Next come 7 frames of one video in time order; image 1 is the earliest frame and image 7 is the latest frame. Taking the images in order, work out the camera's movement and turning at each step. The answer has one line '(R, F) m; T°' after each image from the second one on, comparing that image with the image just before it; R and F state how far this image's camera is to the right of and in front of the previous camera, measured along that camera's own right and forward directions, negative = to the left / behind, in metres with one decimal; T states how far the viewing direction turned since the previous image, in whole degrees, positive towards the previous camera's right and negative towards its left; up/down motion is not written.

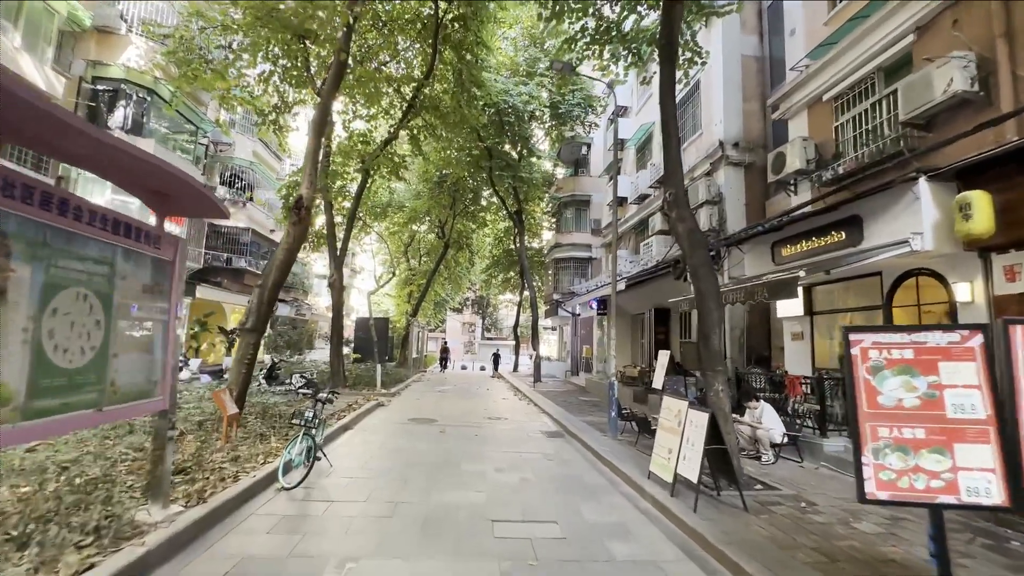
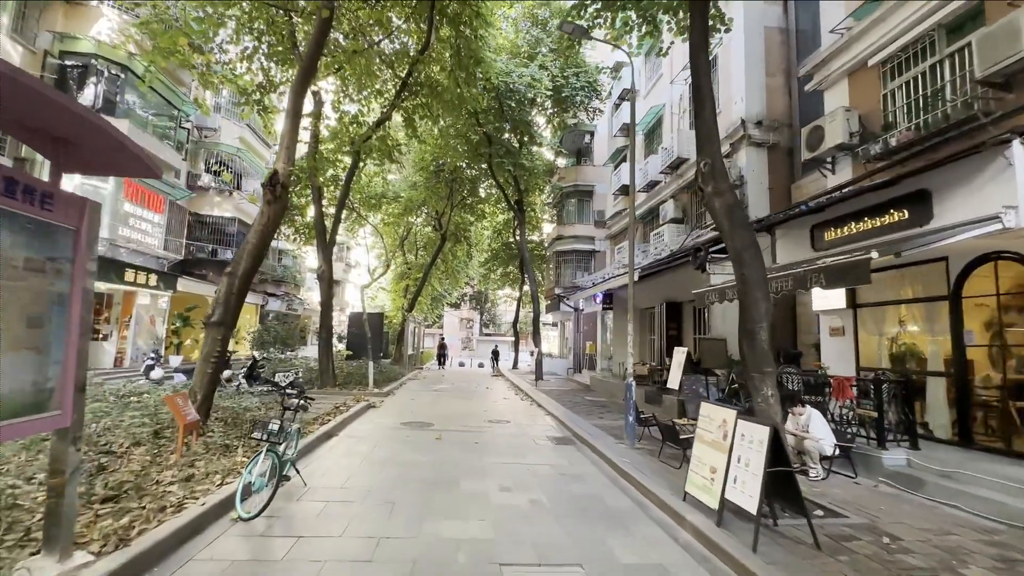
(-0.1, +0.9) m; 0°
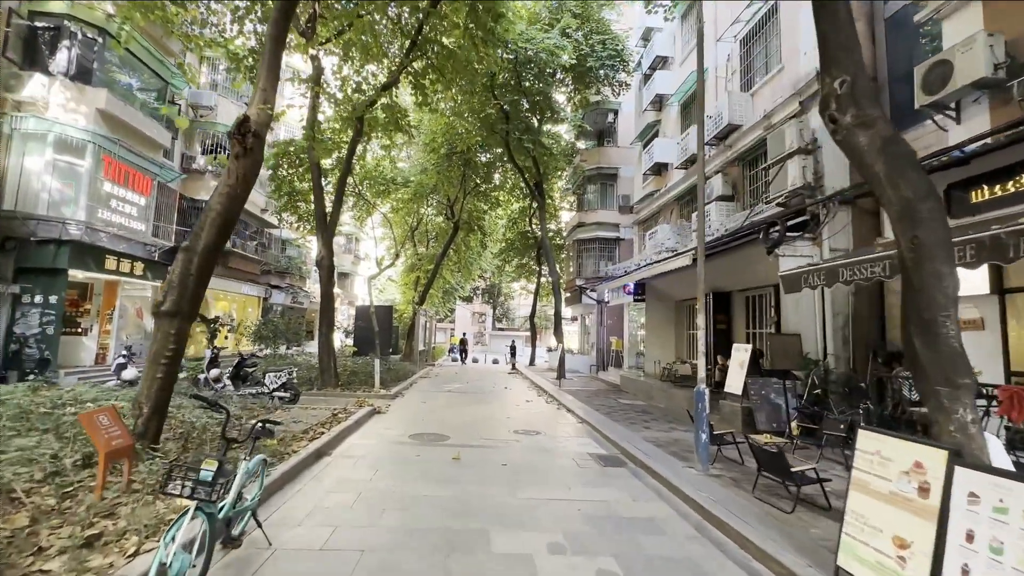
(-0.3, +1.6) m; -1°
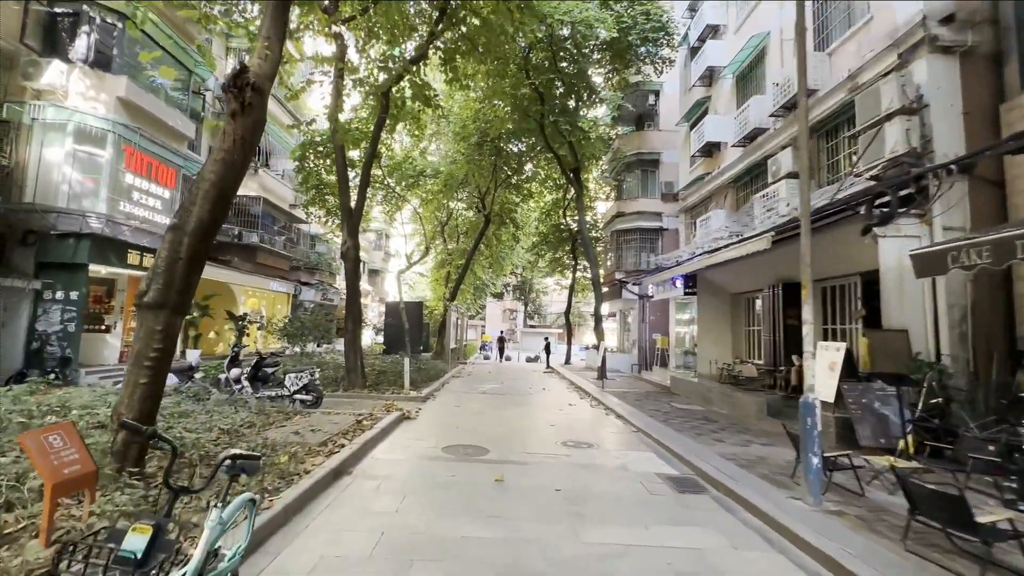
(-0.3, +1.1) m; -4°
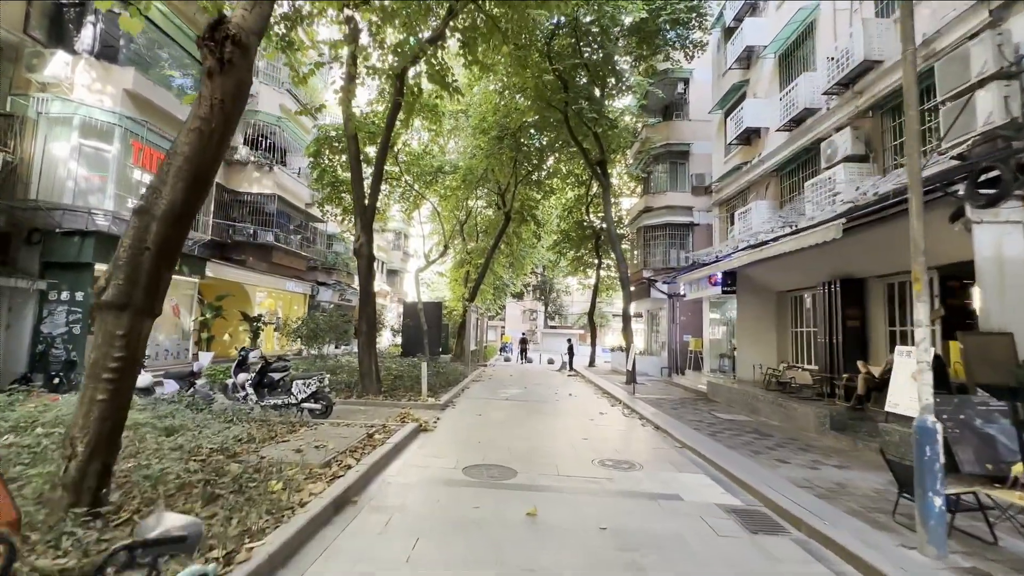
(-0.1, +0.8) m; -2°
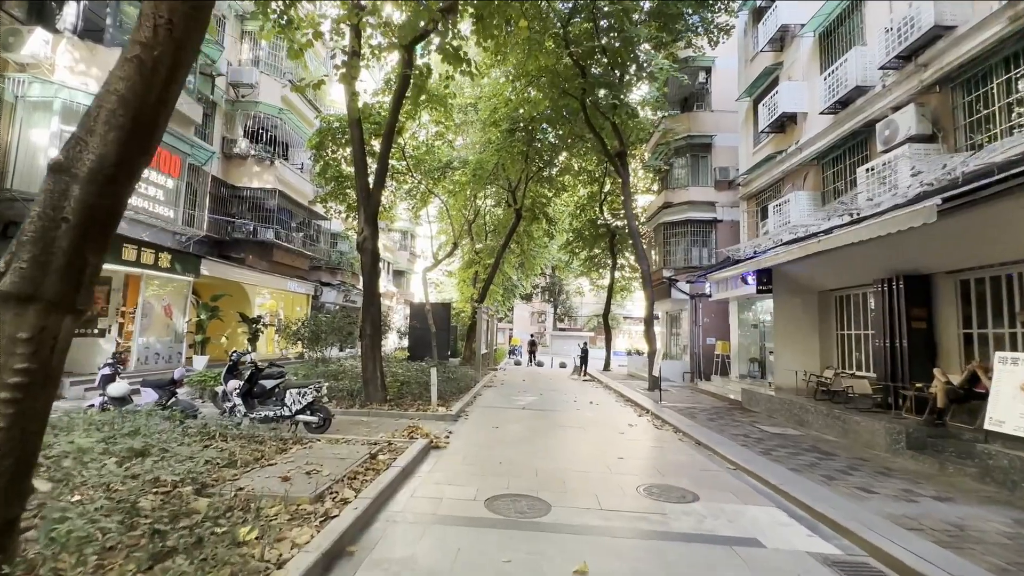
(-0.3, +1.0) m; -1°
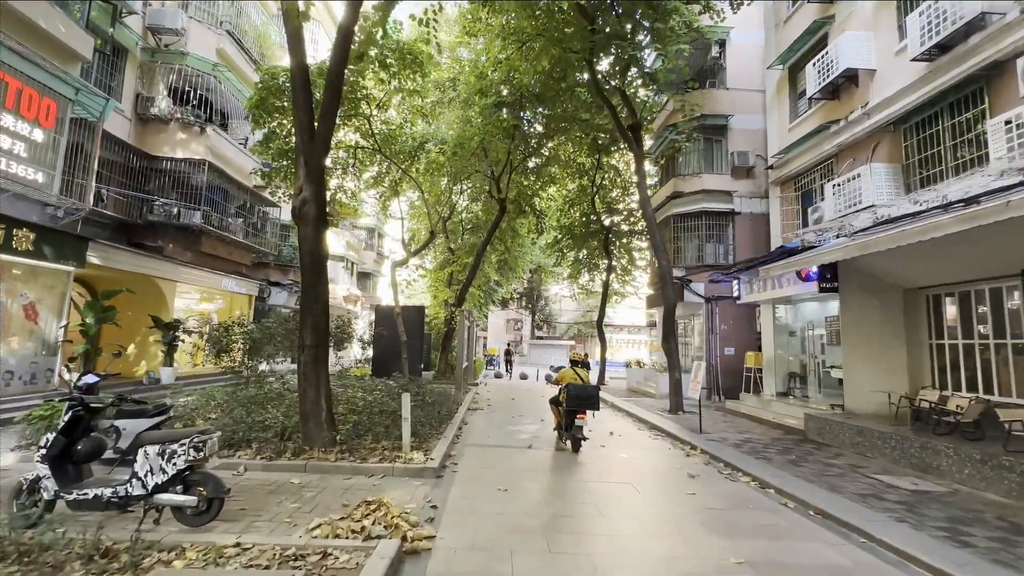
(-0.5, +2.8) m; +4°
